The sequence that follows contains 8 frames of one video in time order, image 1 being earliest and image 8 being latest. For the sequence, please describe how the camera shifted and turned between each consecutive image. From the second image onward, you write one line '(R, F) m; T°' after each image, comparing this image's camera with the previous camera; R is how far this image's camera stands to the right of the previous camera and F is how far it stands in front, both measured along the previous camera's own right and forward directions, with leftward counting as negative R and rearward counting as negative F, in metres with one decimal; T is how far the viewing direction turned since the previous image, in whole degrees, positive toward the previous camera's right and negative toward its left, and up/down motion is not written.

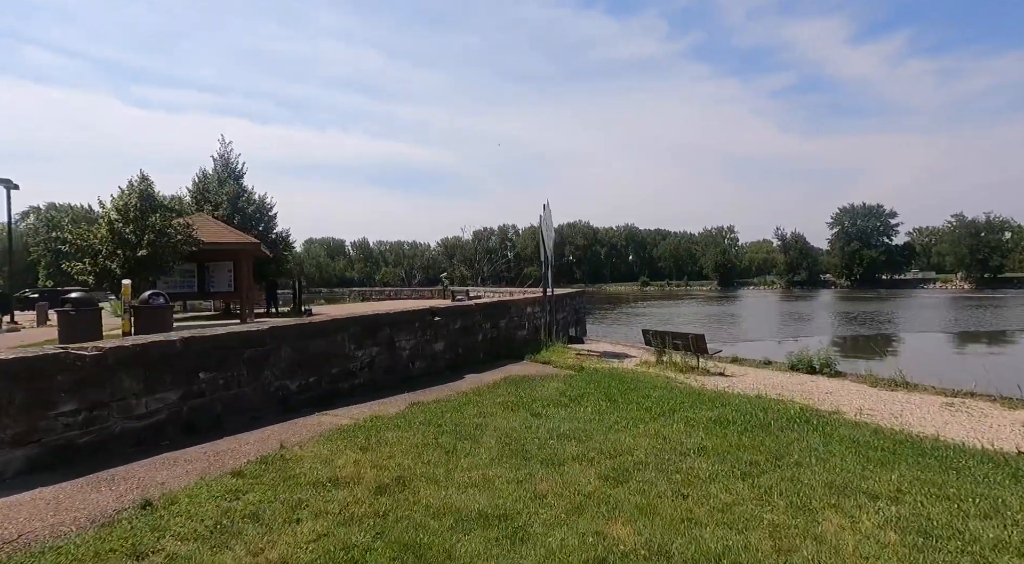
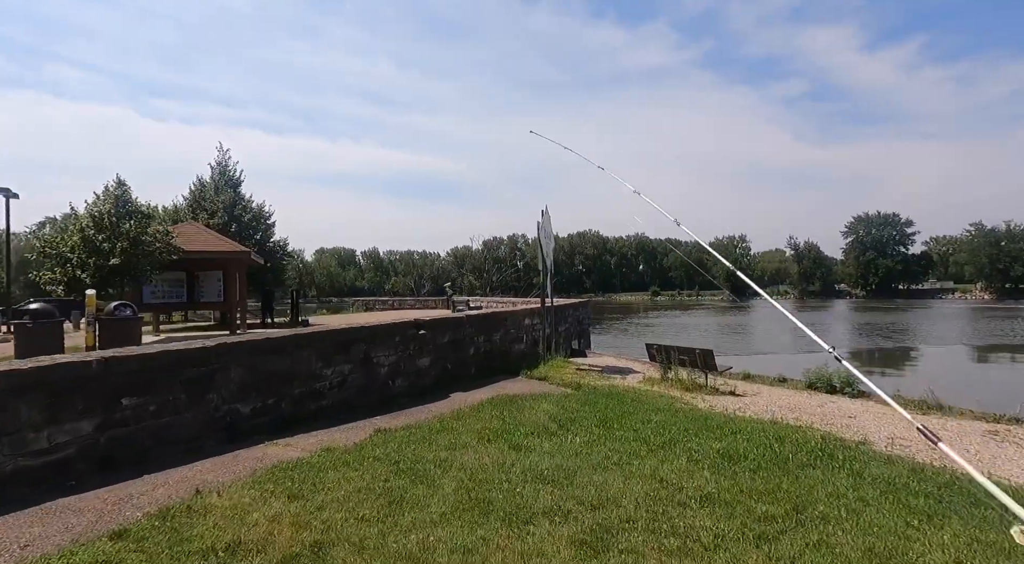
(+0.3, +0.8) m; -1°
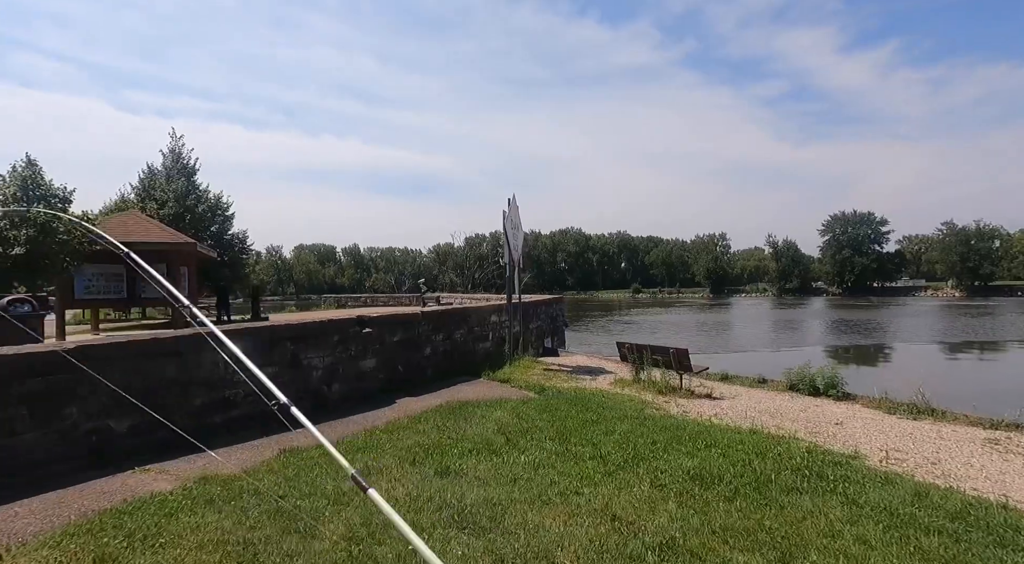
(+0.4, +1.0) m; +2°
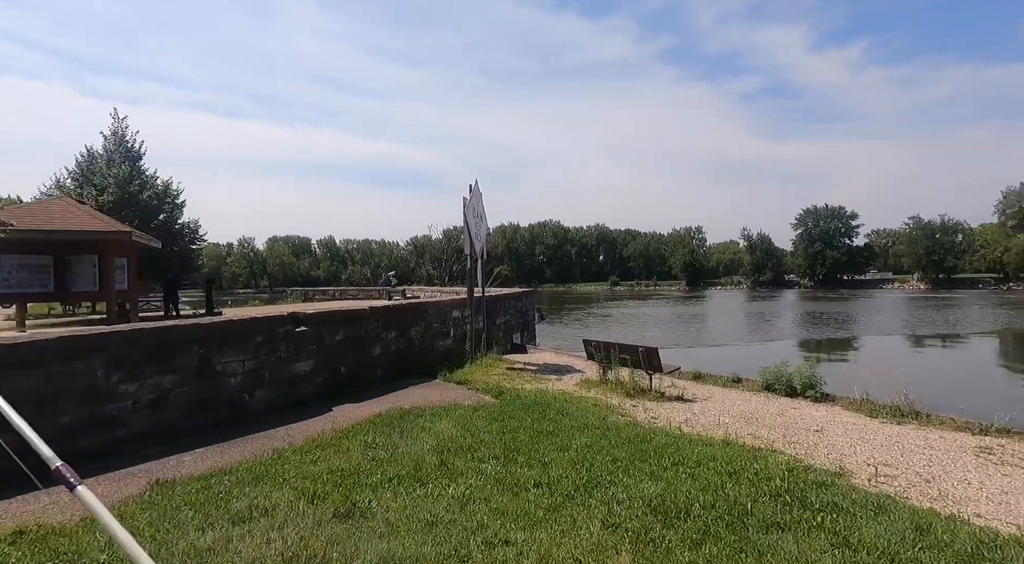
(+0.3, +0.9) m; +2°
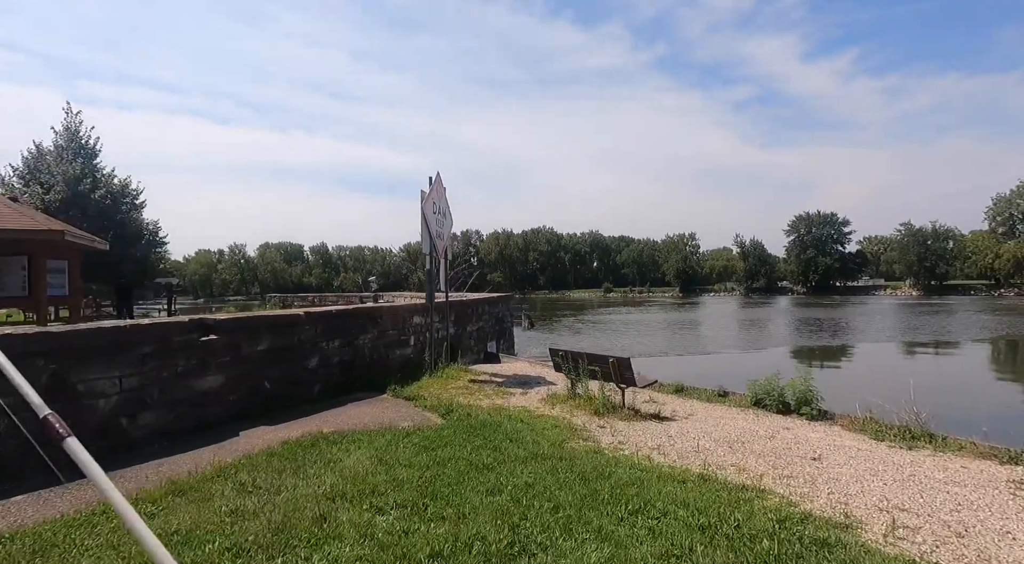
(+0.5, +1.2) m; +1°
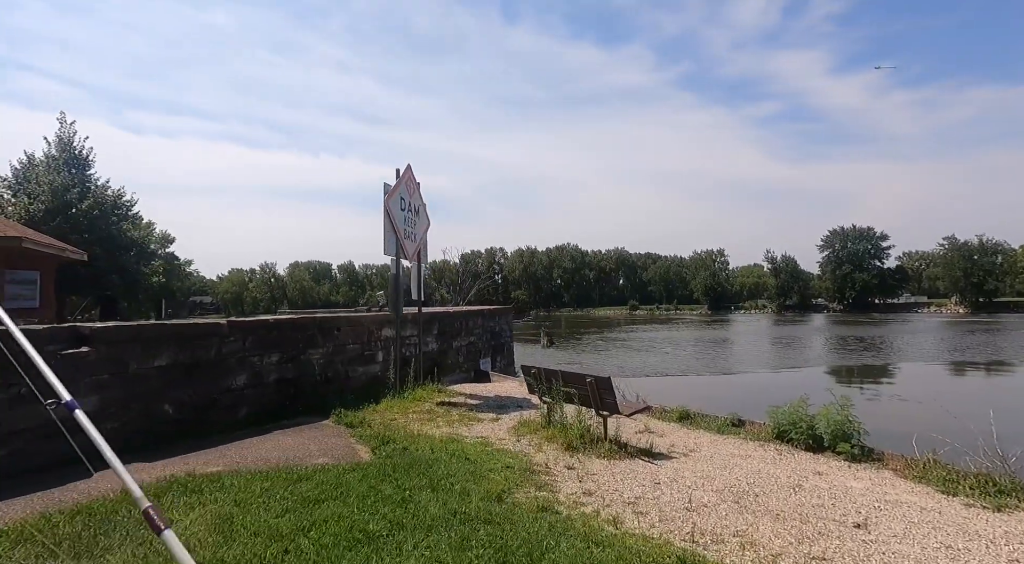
(+0.7, +1.7) m; -2°
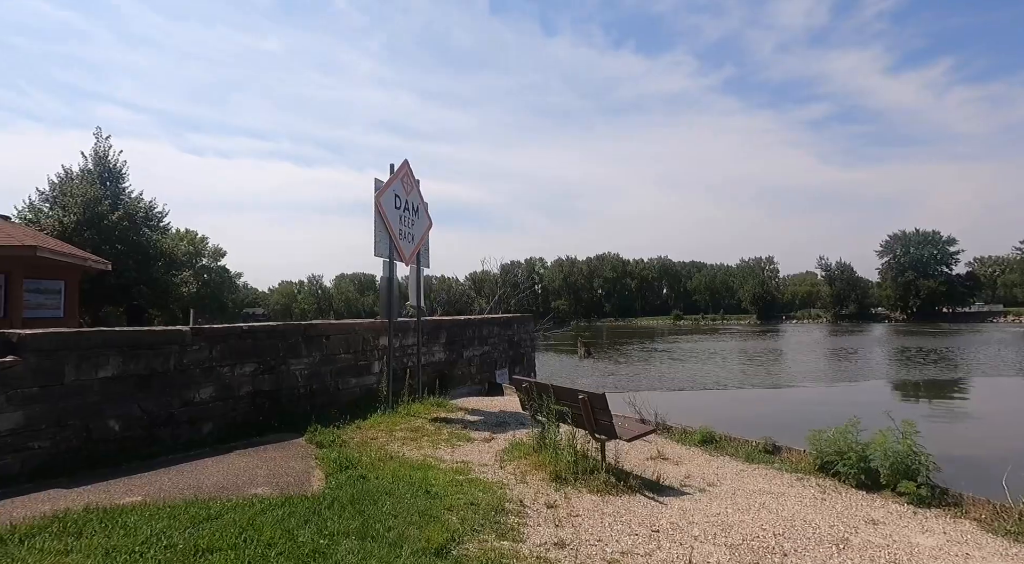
(+0.5, +1.0) m; -4°
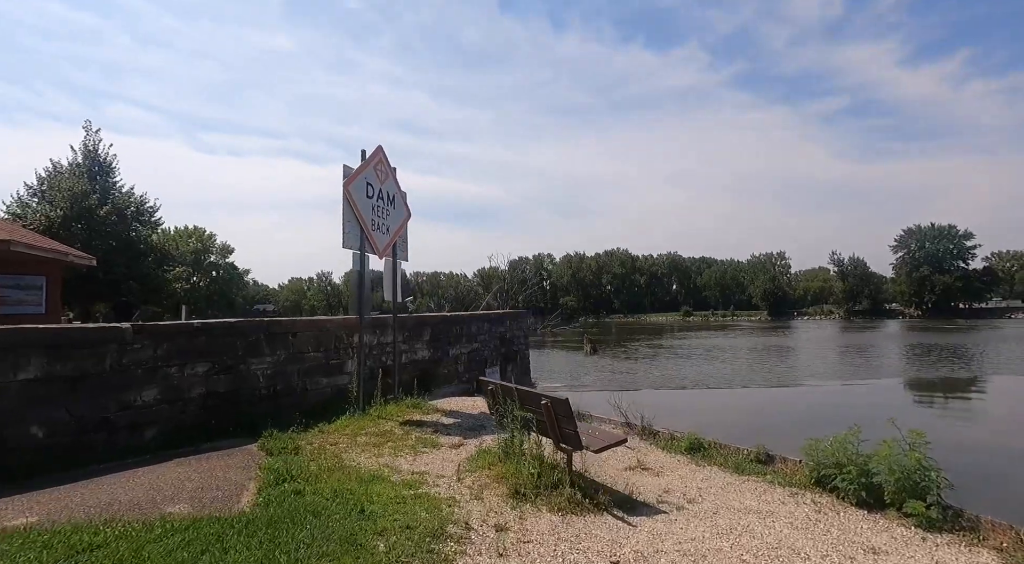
(+0.4, +0.6) m; -1°
